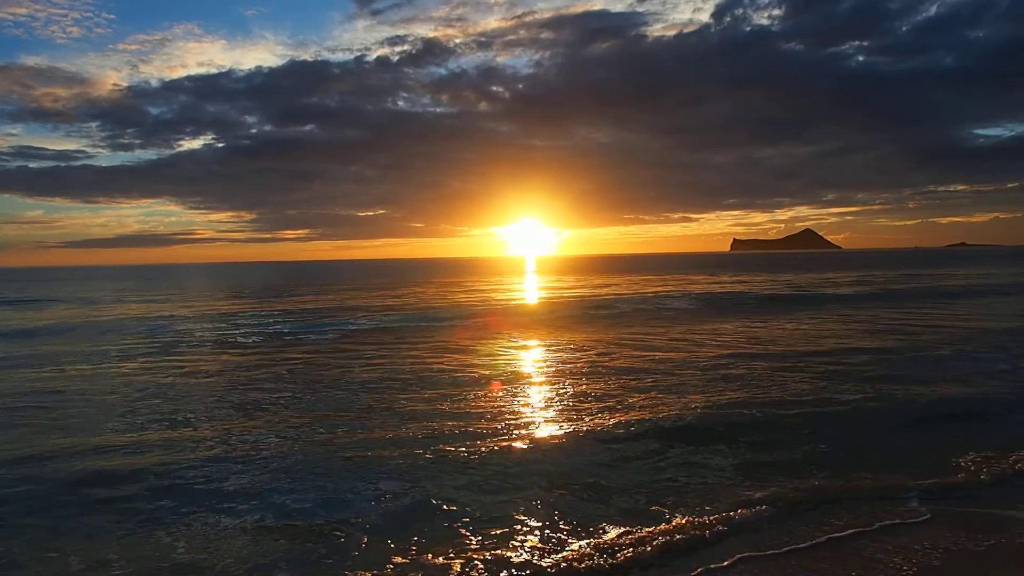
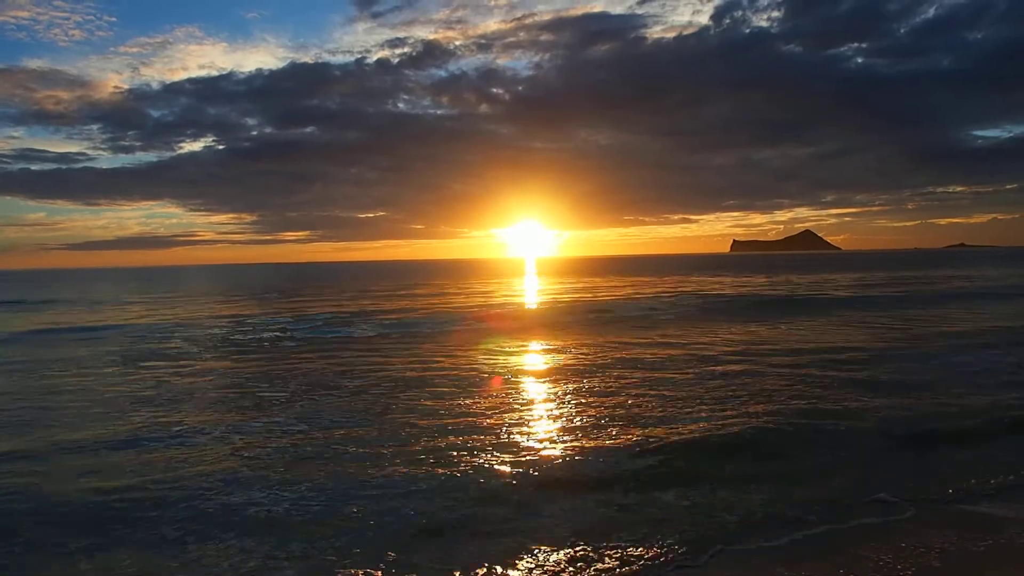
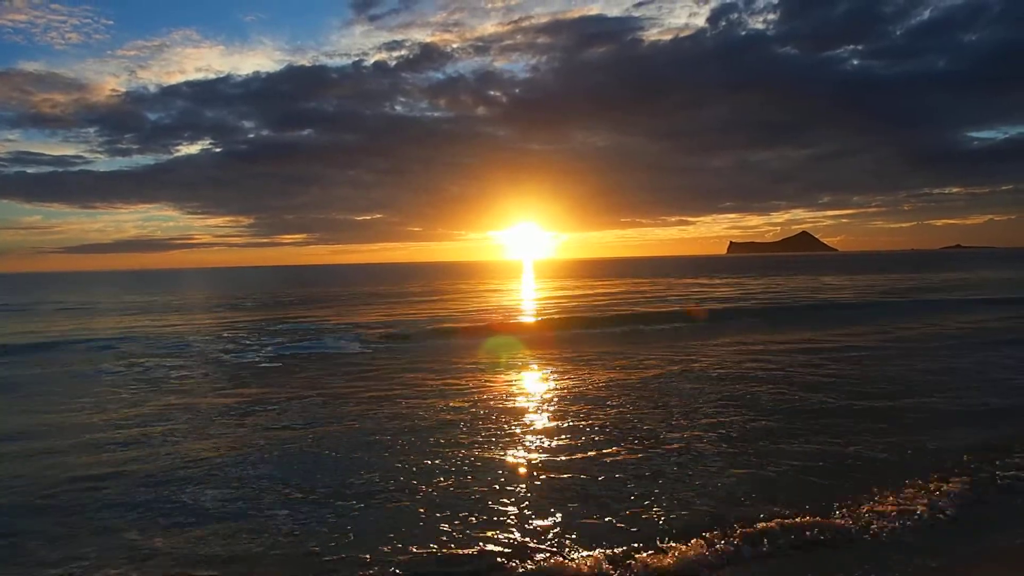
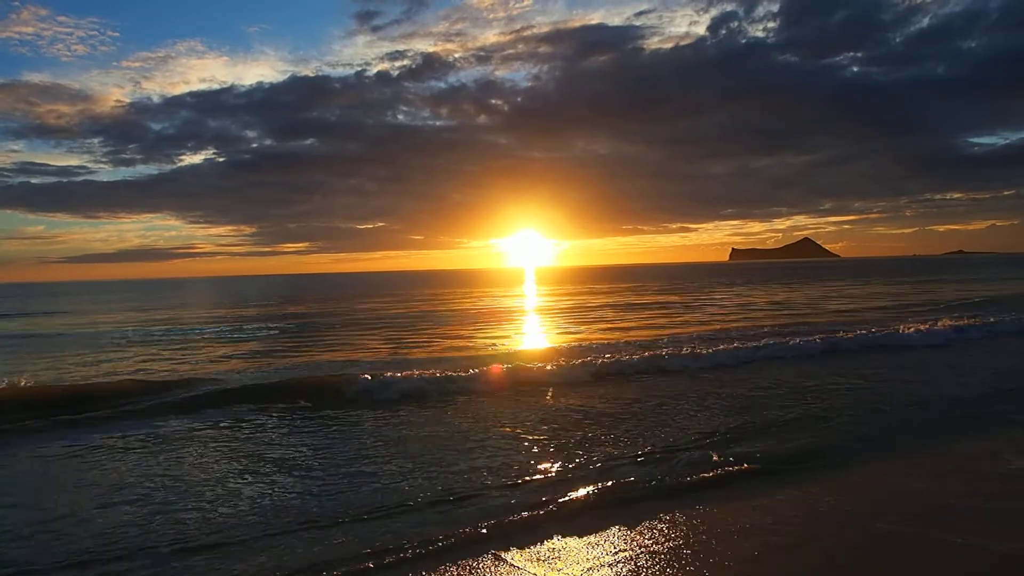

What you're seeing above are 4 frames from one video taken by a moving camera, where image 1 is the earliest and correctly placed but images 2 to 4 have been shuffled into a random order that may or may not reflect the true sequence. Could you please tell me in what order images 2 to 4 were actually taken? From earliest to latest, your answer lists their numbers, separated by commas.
2, 3, 4
